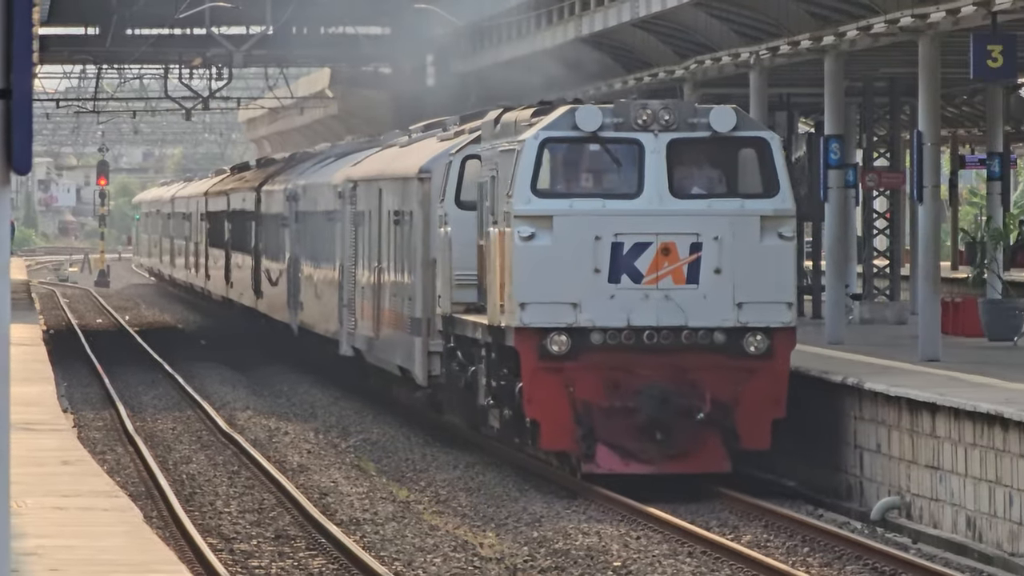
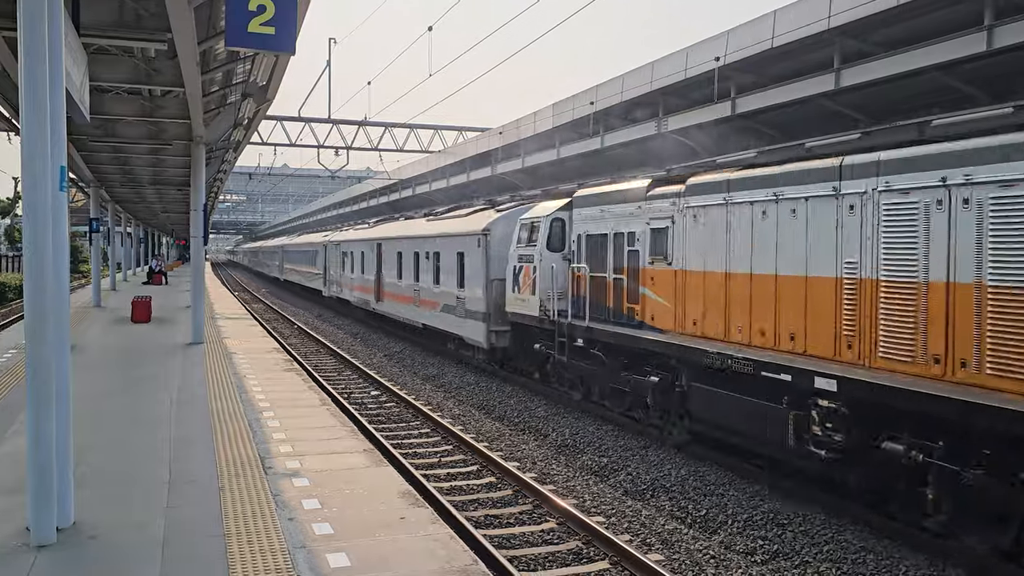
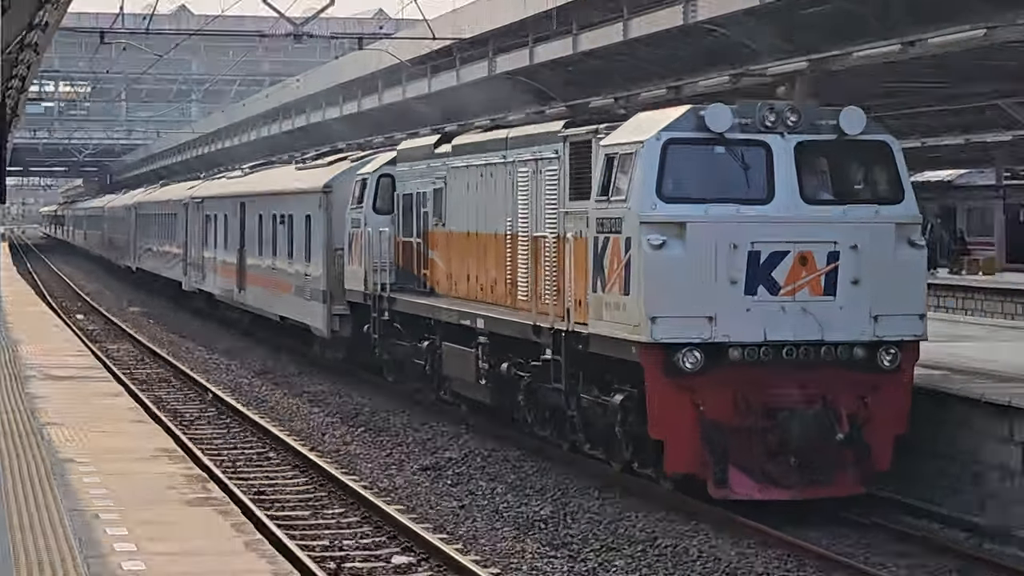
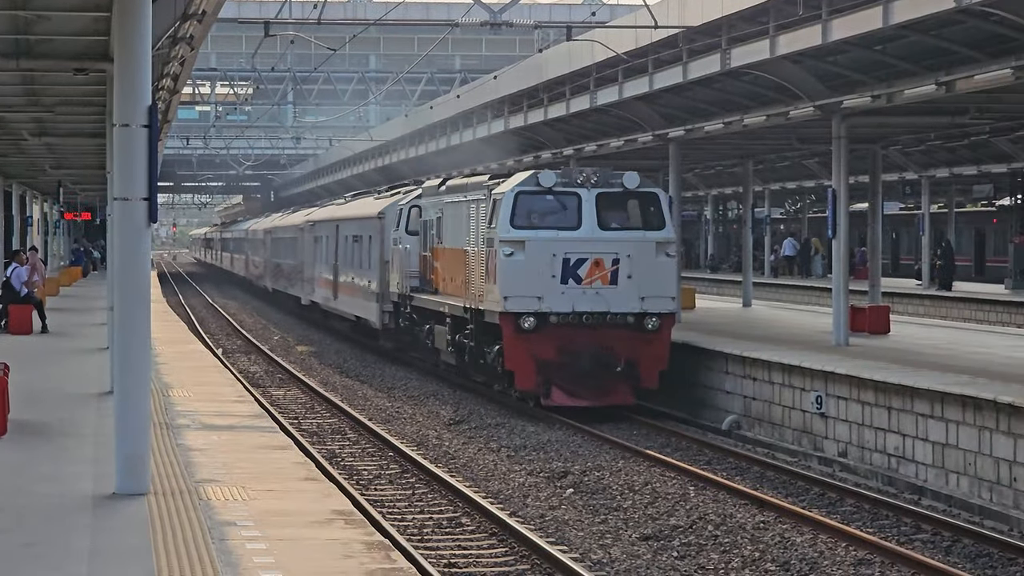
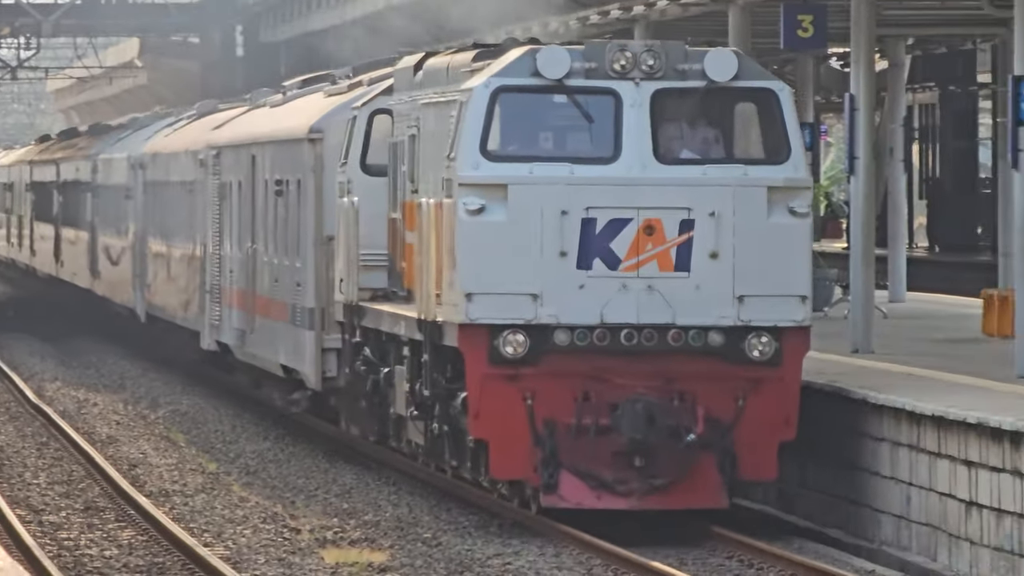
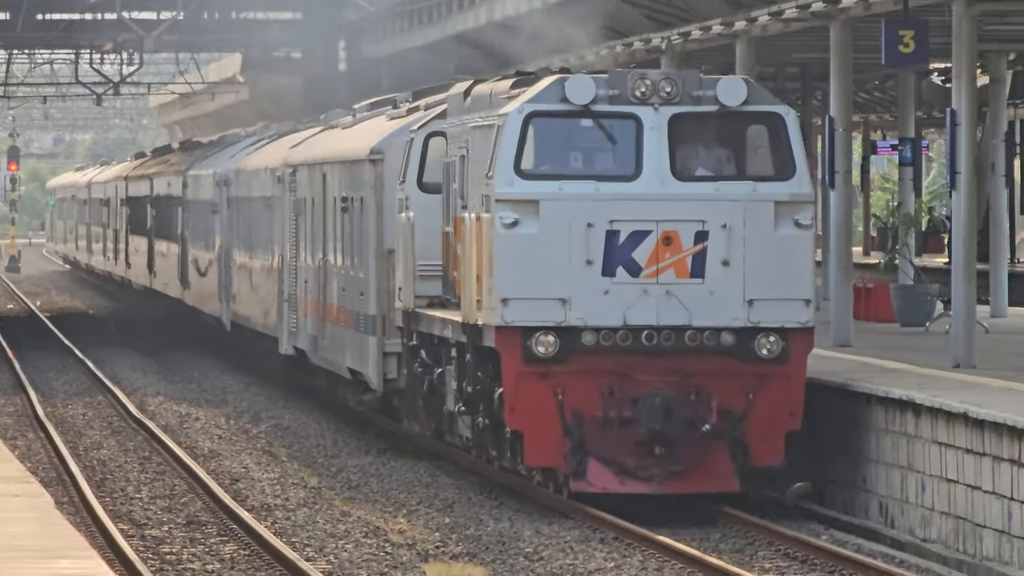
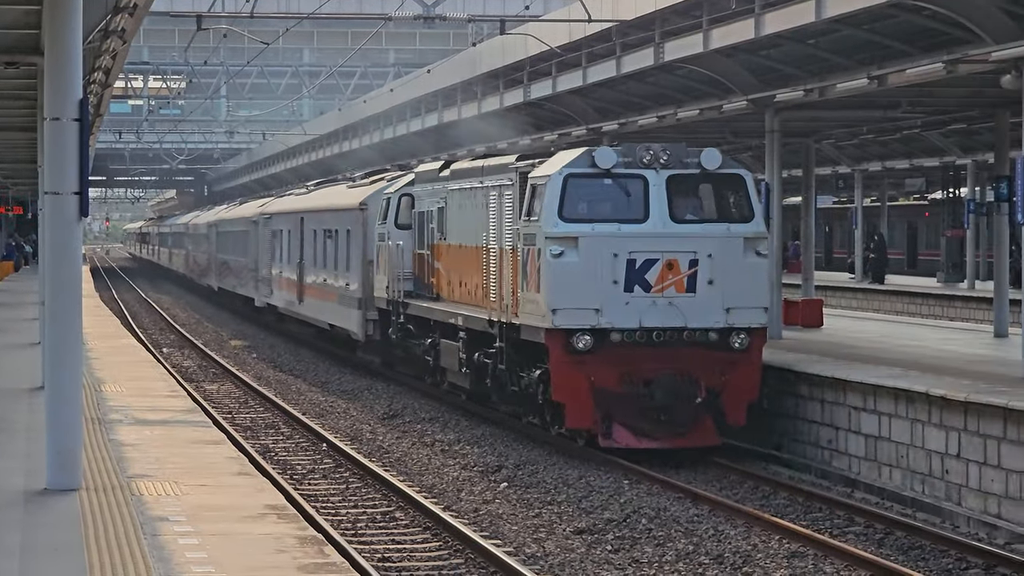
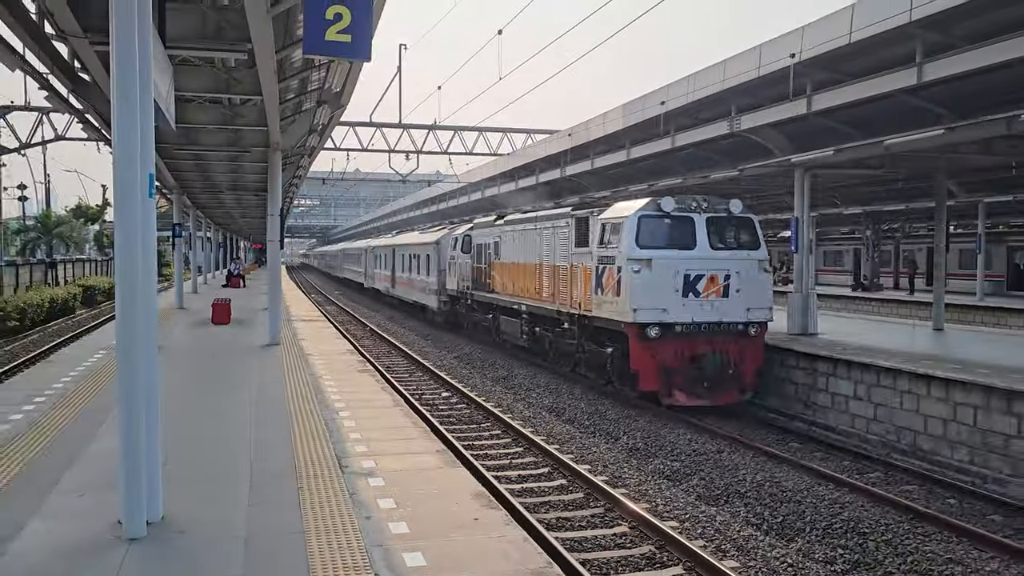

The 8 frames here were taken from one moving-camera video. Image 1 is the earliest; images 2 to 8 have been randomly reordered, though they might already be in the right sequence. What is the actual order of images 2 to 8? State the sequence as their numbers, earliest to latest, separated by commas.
6, 5, 4, 7, 3, 8, 2
